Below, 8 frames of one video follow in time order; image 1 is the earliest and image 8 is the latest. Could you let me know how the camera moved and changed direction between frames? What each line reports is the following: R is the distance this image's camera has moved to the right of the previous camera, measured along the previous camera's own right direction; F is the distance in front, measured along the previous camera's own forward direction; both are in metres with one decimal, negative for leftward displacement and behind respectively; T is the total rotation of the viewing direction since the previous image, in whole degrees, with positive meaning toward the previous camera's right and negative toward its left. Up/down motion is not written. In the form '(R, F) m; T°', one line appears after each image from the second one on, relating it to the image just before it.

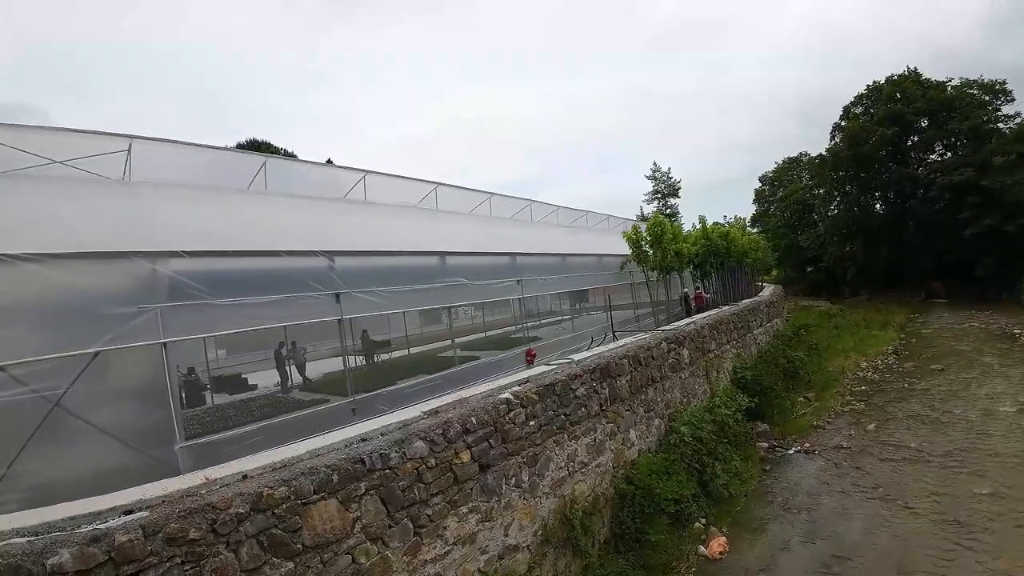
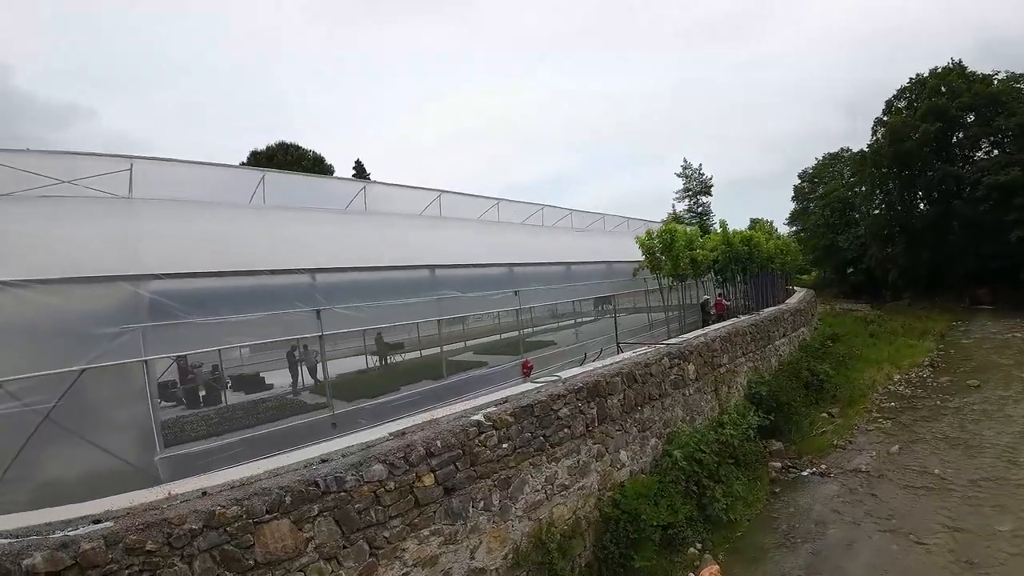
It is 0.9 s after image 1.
(+0.6, +0.1) m; -5°
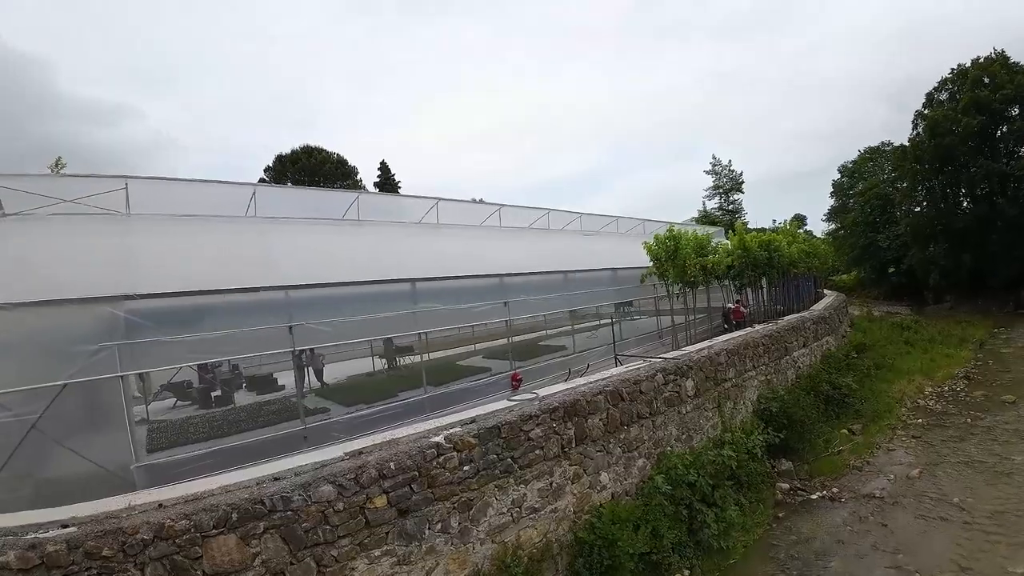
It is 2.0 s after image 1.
(+0.7, +0.1) m; -5°
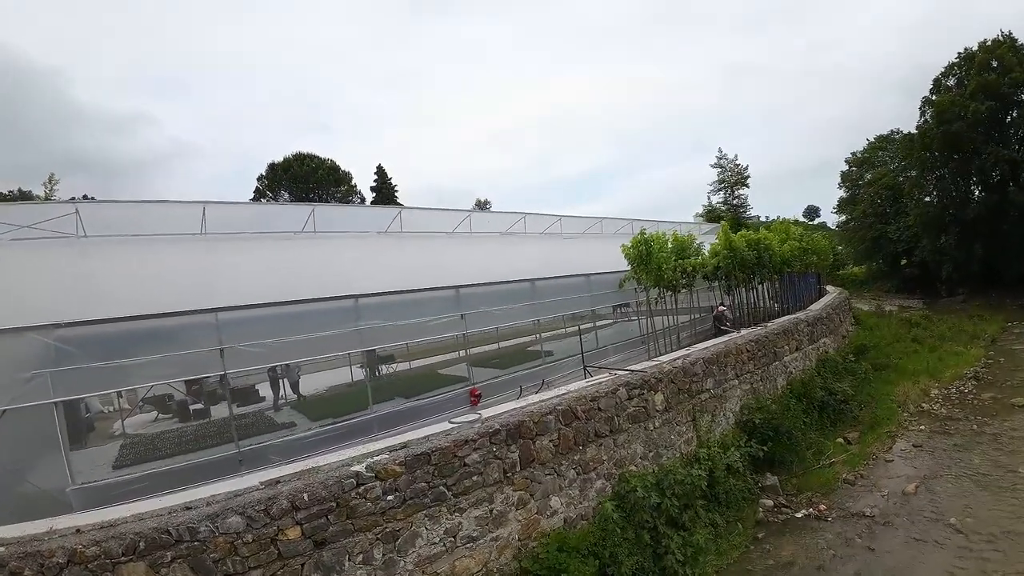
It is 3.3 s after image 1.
(+0.8, +0.3) m; -3°
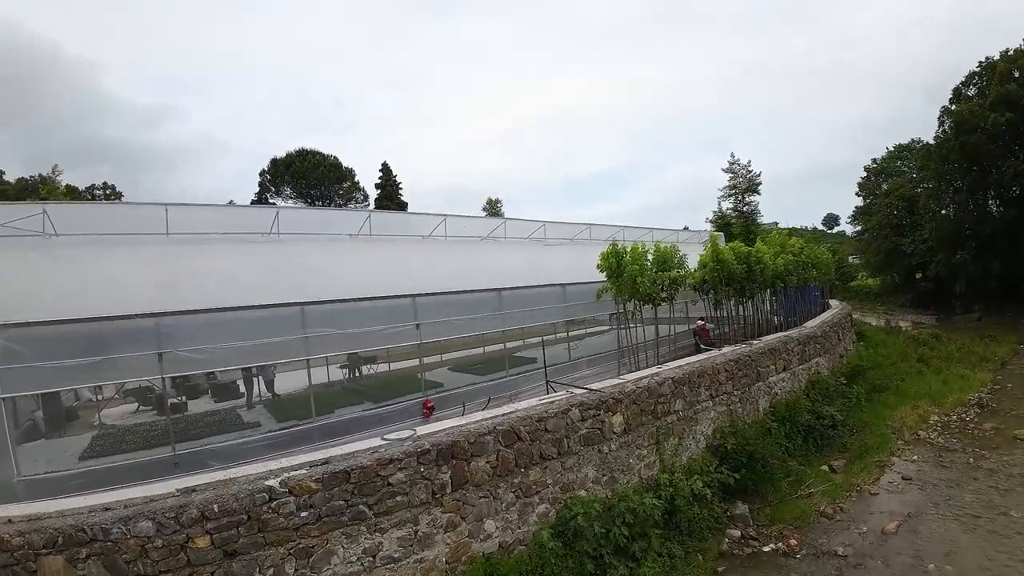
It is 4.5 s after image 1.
(+0.8, +0.2) m; -3°
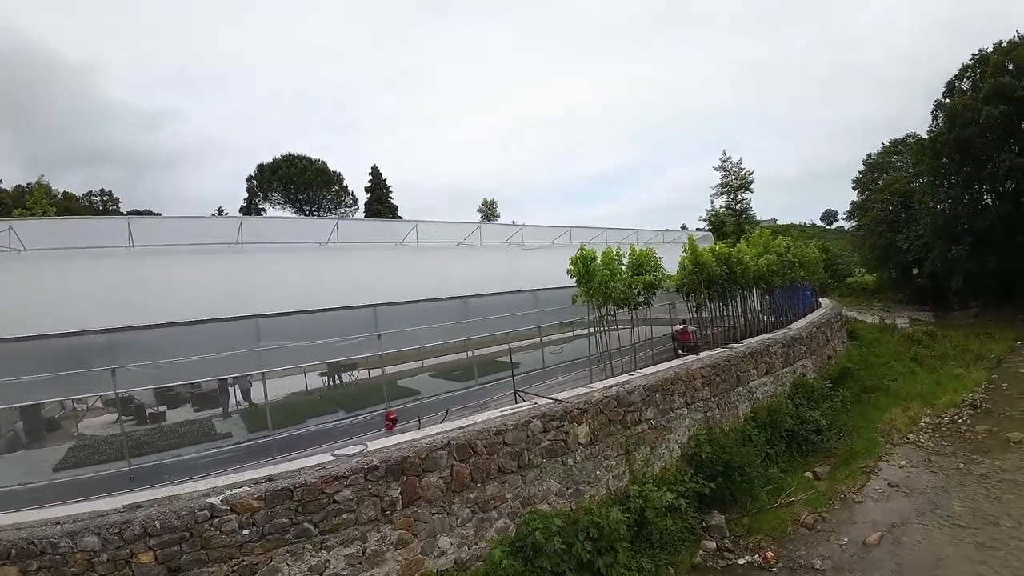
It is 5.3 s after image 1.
(+0.5, +0.1) m; -1°
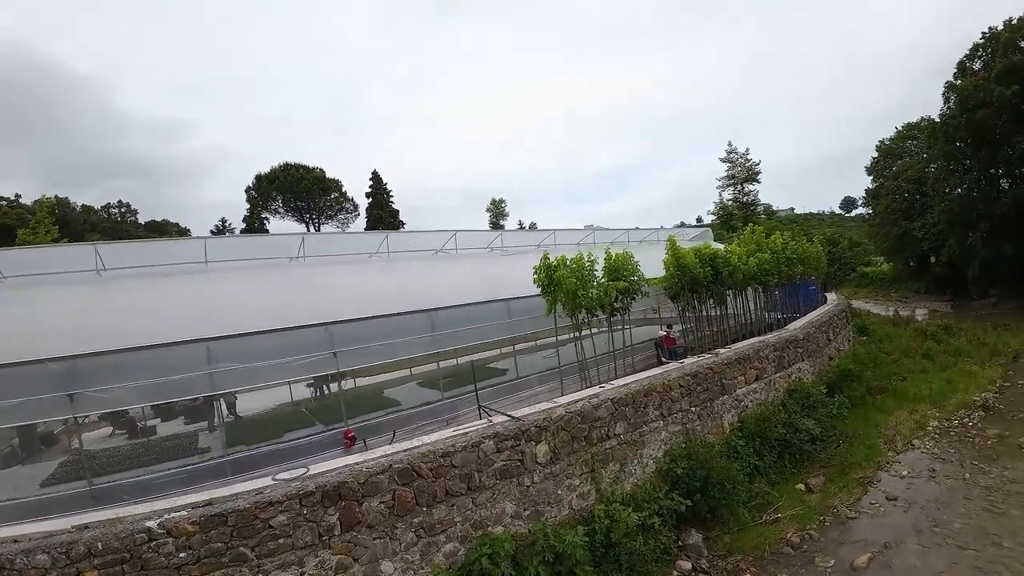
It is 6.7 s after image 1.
(+0.8, +0.2) m; -3°
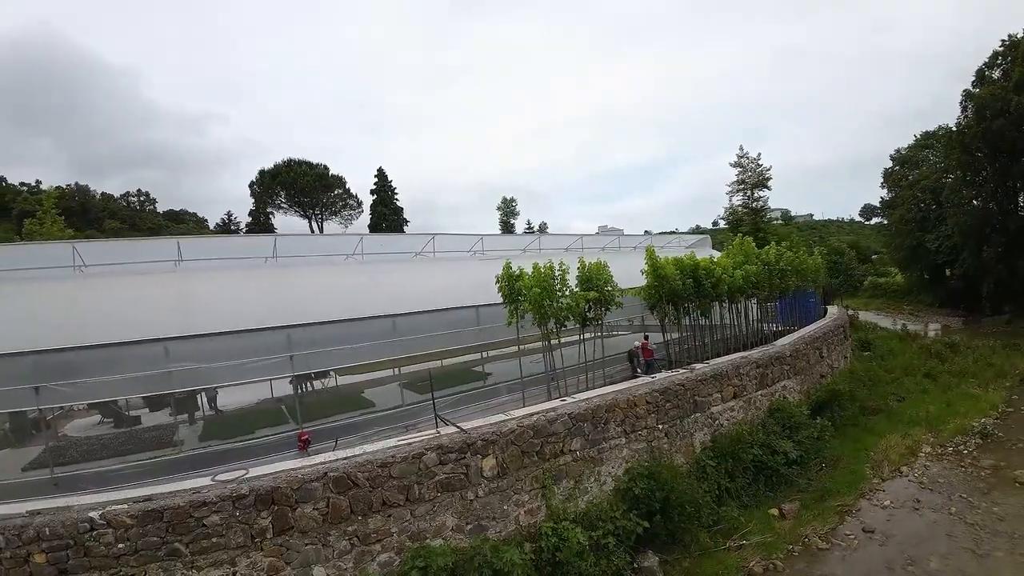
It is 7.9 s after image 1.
(+0.8, +0.1) m; -3°
